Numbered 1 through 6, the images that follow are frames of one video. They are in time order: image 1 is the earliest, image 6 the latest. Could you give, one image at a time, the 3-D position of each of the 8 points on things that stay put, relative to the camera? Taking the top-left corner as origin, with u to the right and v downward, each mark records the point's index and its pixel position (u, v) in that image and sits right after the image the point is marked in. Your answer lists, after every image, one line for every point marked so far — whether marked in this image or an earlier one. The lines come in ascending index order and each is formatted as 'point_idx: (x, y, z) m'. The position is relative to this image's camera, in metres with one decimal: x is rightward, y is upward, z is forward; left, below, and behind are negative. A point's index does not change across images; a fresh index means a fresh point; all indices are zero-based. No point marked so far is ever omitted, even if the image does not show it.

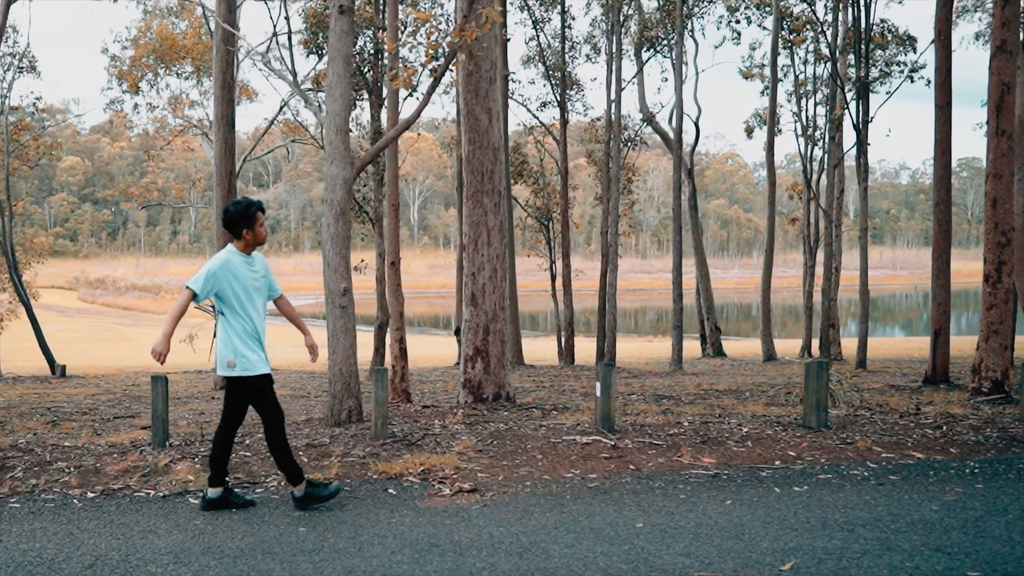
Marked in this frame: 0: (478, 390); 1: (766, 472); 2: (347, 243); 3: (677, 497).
0: (-0.4, -1.2, +10.4) m
1: (+1.7, -1.2, +6.1) m
2: (-1.4, +0.4, +7.6) m
3: (+1.0, -1.3, +5.5) m
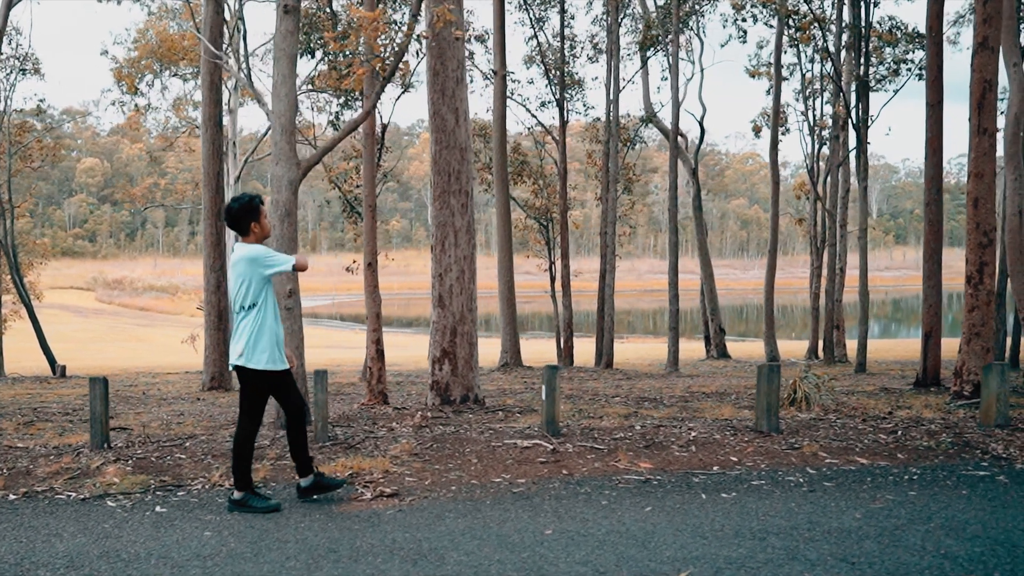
0: (-0.7, -1.2, +10.3) m
1: (+1.2, -1.3, +6.0) m
2: (-1.8, +0.4, +7.5) m
3: (+0.5, -1.3, +5.4) m
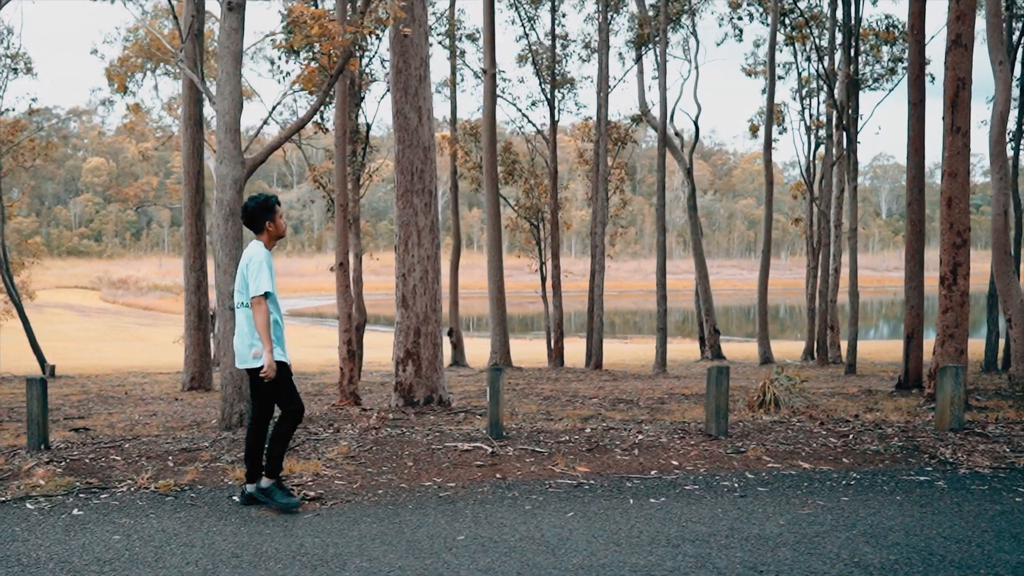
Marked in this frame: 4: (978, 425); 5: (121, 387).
0: (-1.1, -1.2, +10.2) m
1: (+0.8, -1.3, +5.9) m
2: (-2.3, +0.4, +7.5) m
3: (+0.1, -1.3, +5.3) m
4: (+4.0, -1.2, +7.8) m
5: (-8.4, -2.2, +19.6) m
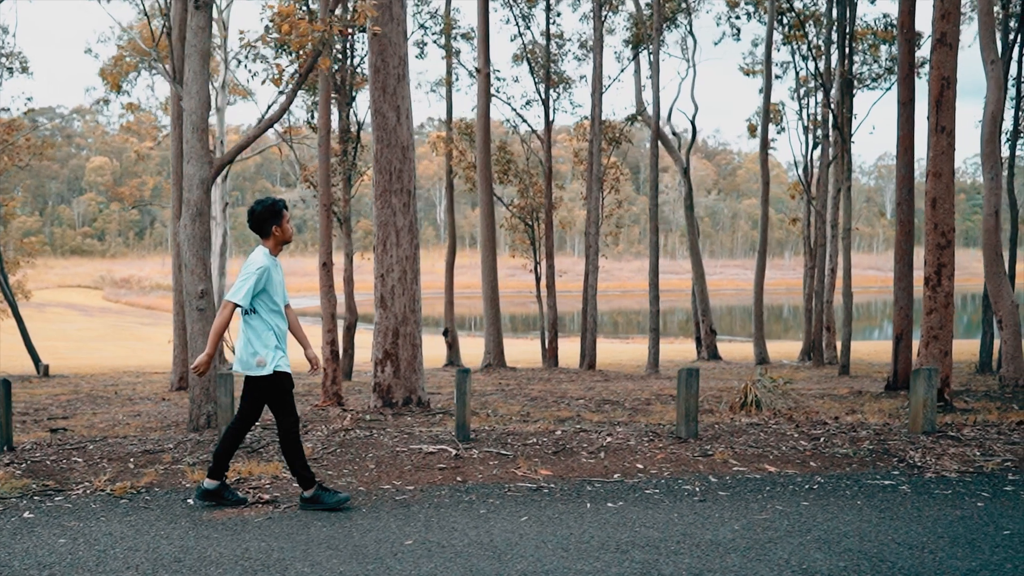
0: (-1.4, -1.2, +10.1) m
1: (+0.5, -1.3, +5.8) m
2: (-2.5, +0.4, +7.4) m
3: (-0.2, -1.3, +5.2) m
4: (+3.7, -1.2, +7.7) m
5: (-8.6, -2.1, +19.6) m
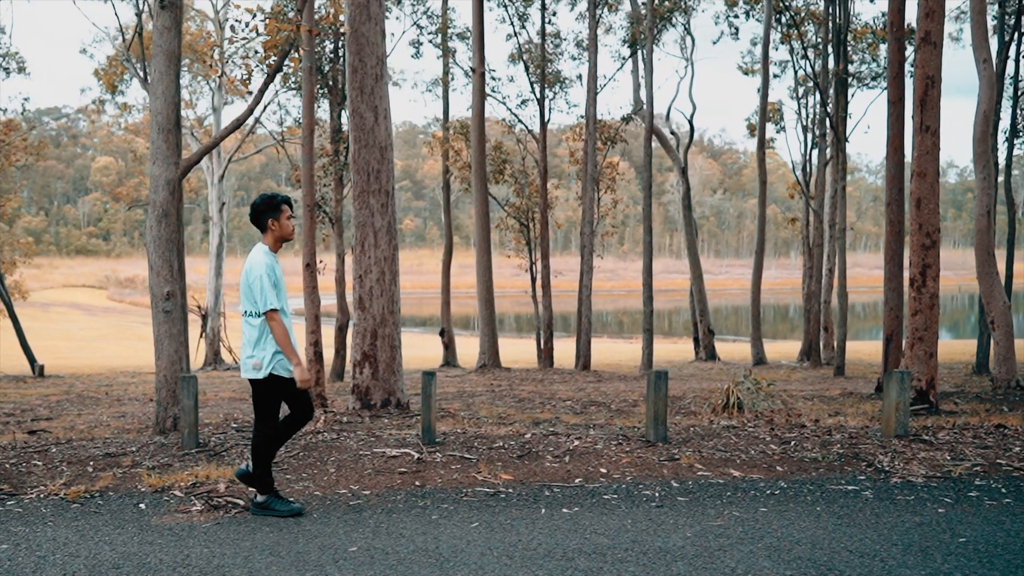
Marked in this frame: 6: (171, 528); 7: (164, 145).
0: (-1.6, -1.2, +10.1) m
1: (+0.2, -1.3, +5.7) m
2: (-2.8, +0.3, +7.4) m
3: (-0.5, -1.3, +5.2) m
4: (+3.5, -1.2, +7.6) m
5: (-8.8, -2.2, +19.6) m
6: (-1.9, -1.3, +5.0) m
7: (-2.8, +1.2, +7.3) m
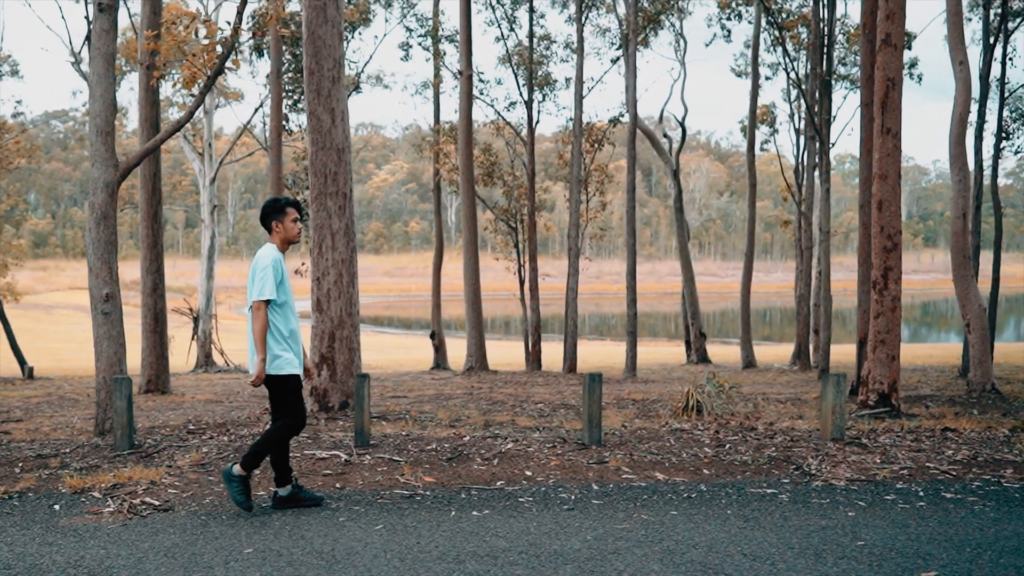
0: (-2.1, -1.2, +10.1) m
1: (-0.3, -1.3, +5.7) m
2: (-3.3, +0.3, +7.4) m
3: (-1.0, -1.3, +5.2) m
4: (+3.0, -1.2, +7.5) m
5: (-9.1, -2.2, +19.7) m
6: (-2.4, -1.3, +5.0) m
7: (-3.3, +1.1, +7.4) m
